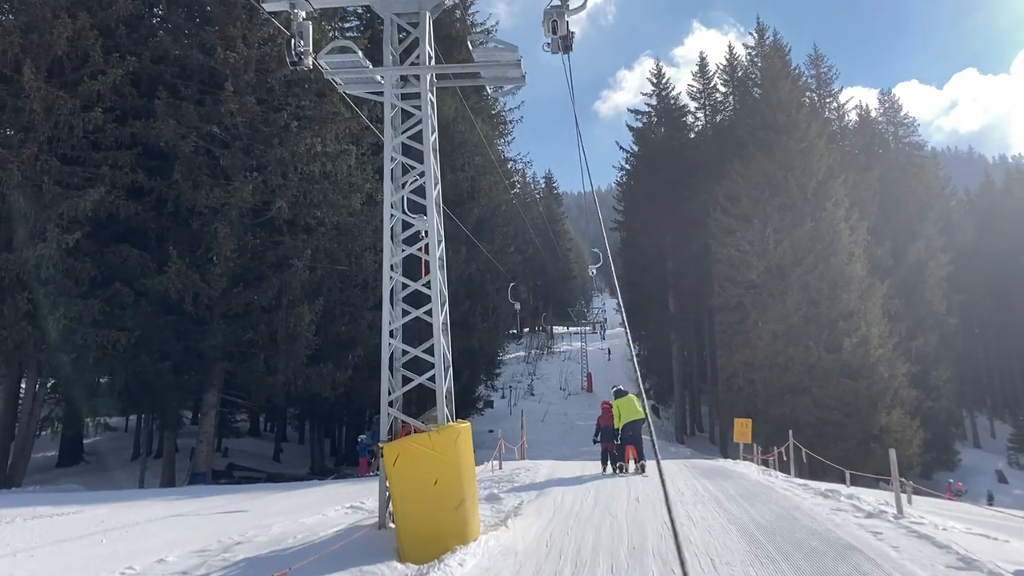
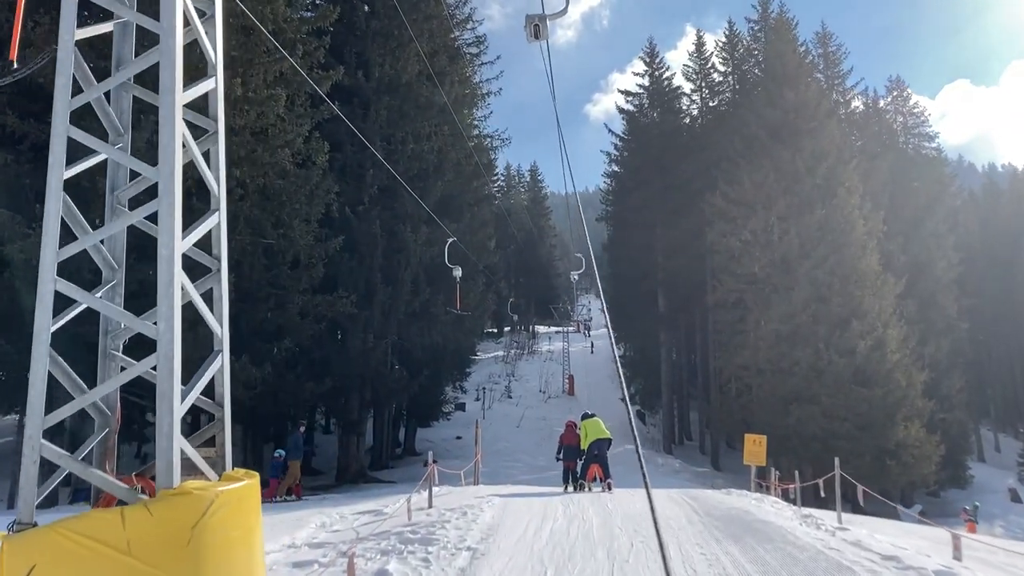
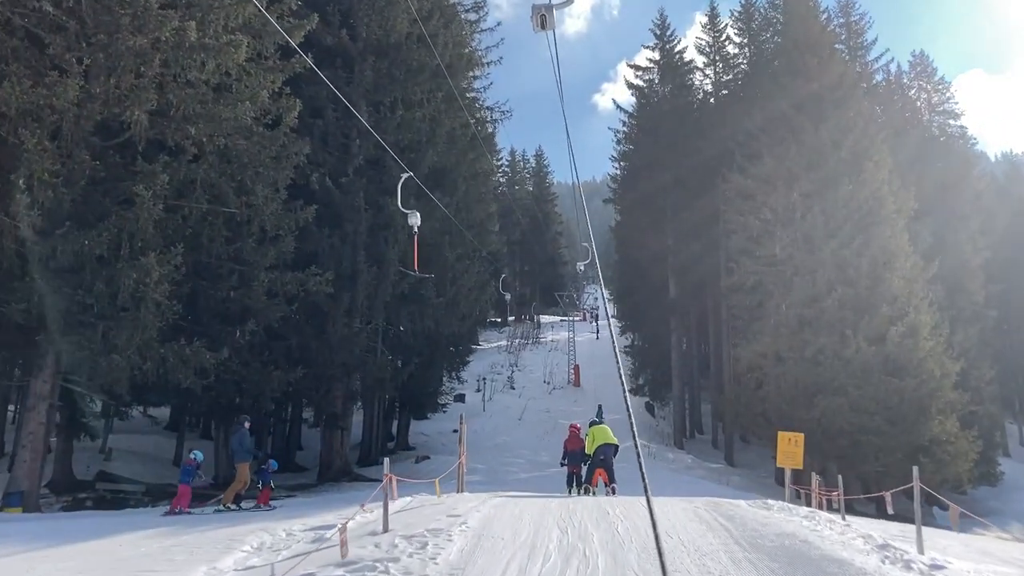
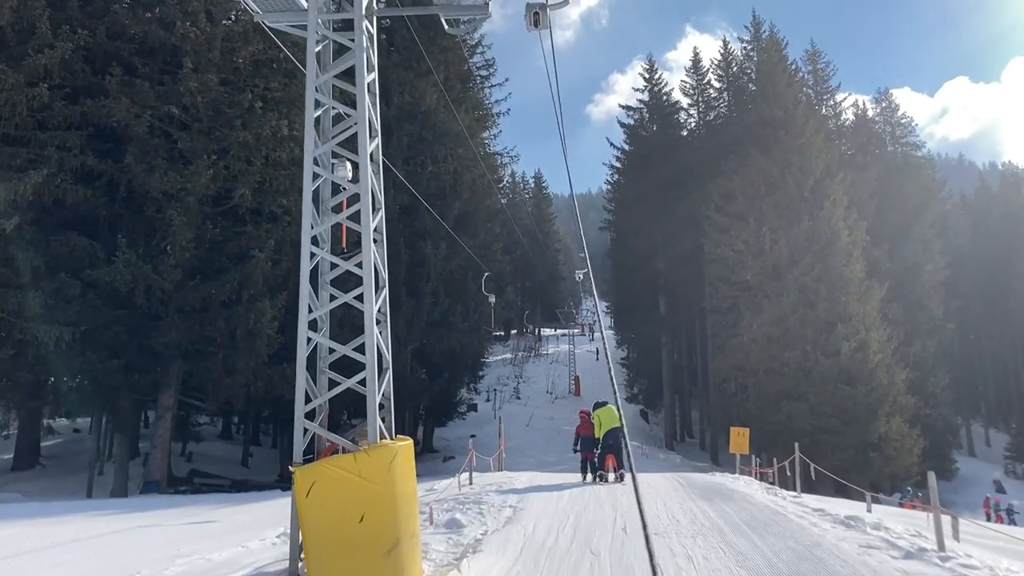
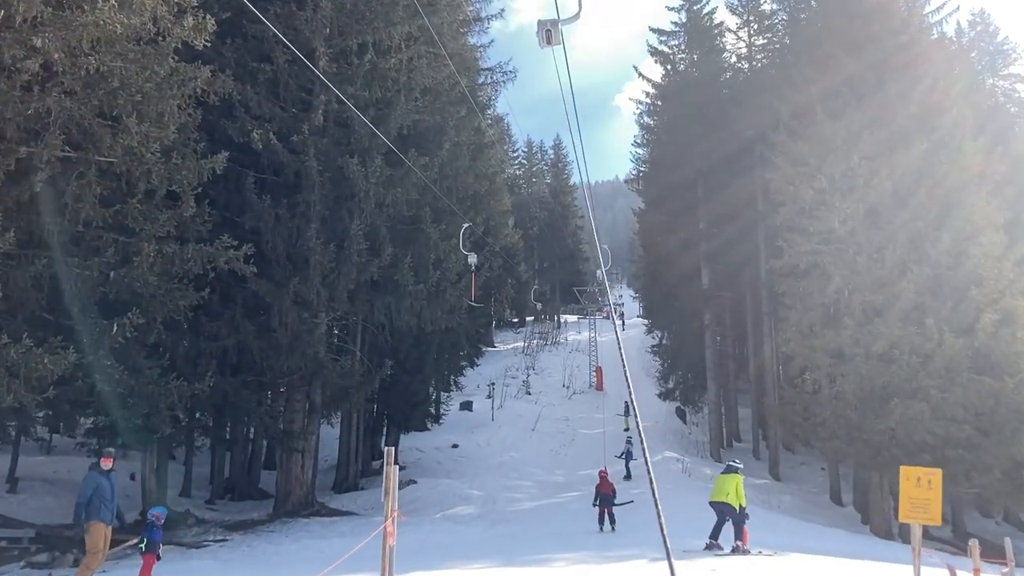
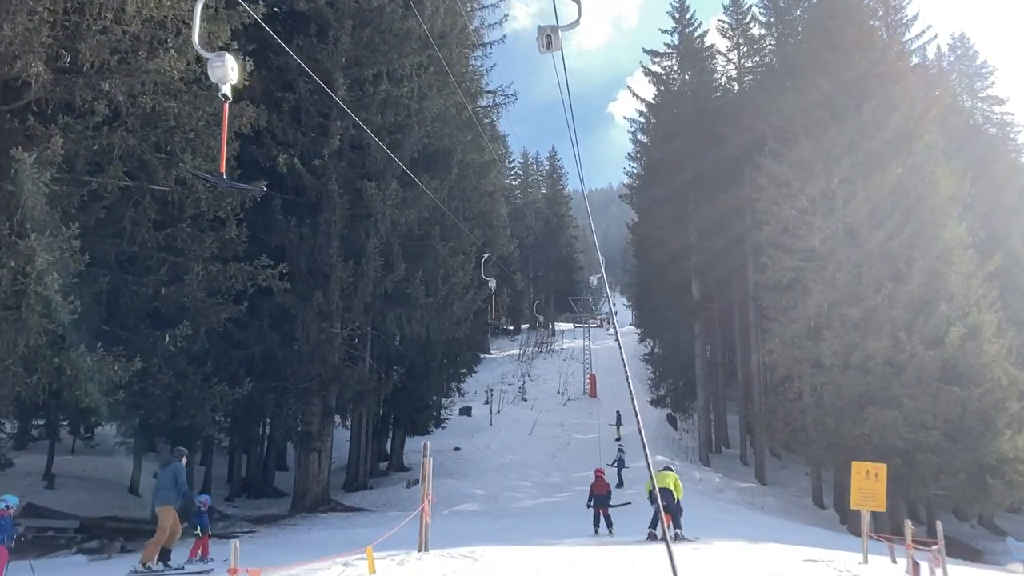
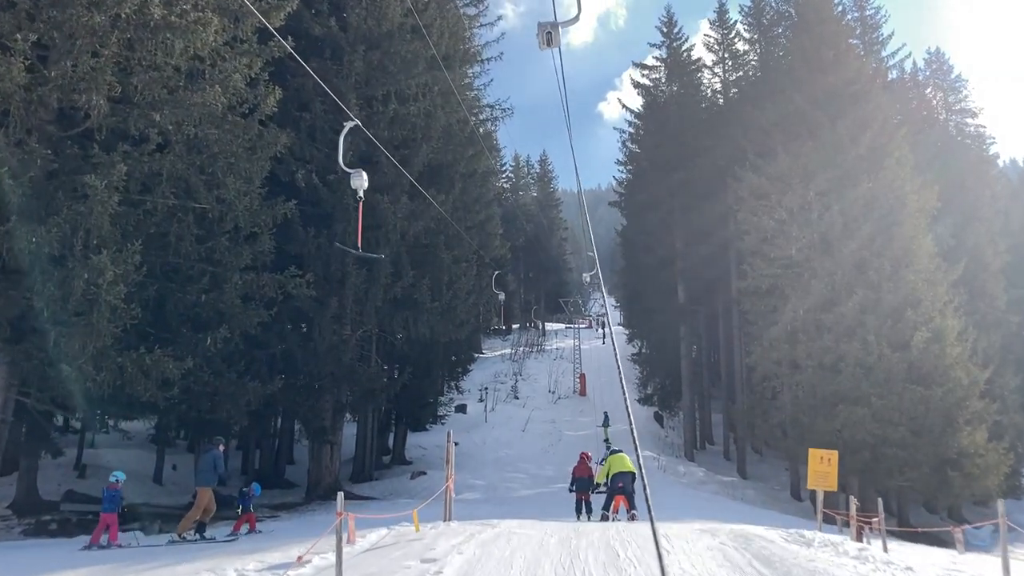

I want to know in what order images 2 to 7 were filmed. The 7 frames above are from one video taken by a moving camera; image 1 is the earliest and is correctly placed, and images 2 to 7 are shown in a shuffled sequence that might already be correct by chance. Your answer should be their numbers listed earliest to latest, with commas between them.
4, 2, 3, 7, 6, 5
